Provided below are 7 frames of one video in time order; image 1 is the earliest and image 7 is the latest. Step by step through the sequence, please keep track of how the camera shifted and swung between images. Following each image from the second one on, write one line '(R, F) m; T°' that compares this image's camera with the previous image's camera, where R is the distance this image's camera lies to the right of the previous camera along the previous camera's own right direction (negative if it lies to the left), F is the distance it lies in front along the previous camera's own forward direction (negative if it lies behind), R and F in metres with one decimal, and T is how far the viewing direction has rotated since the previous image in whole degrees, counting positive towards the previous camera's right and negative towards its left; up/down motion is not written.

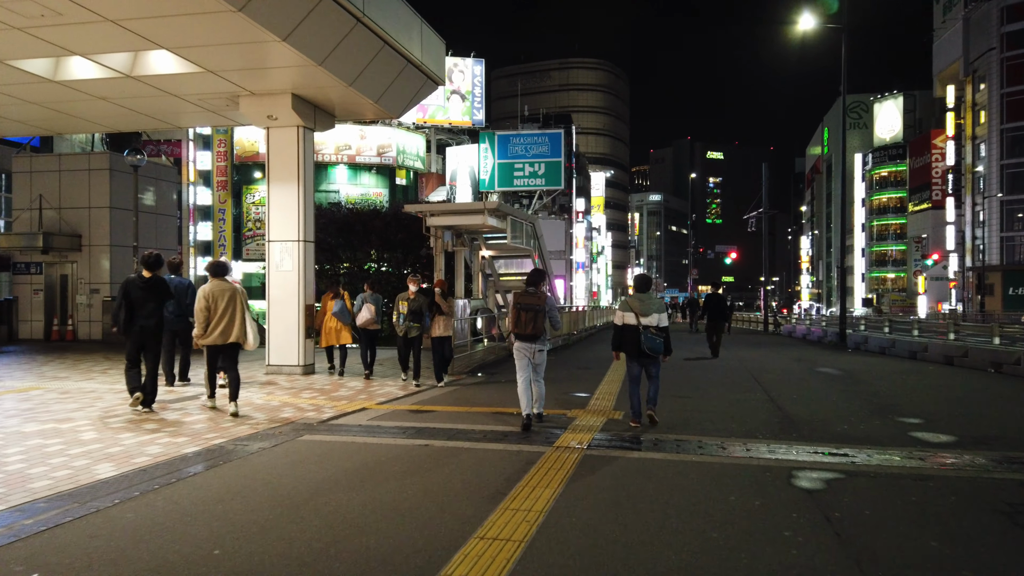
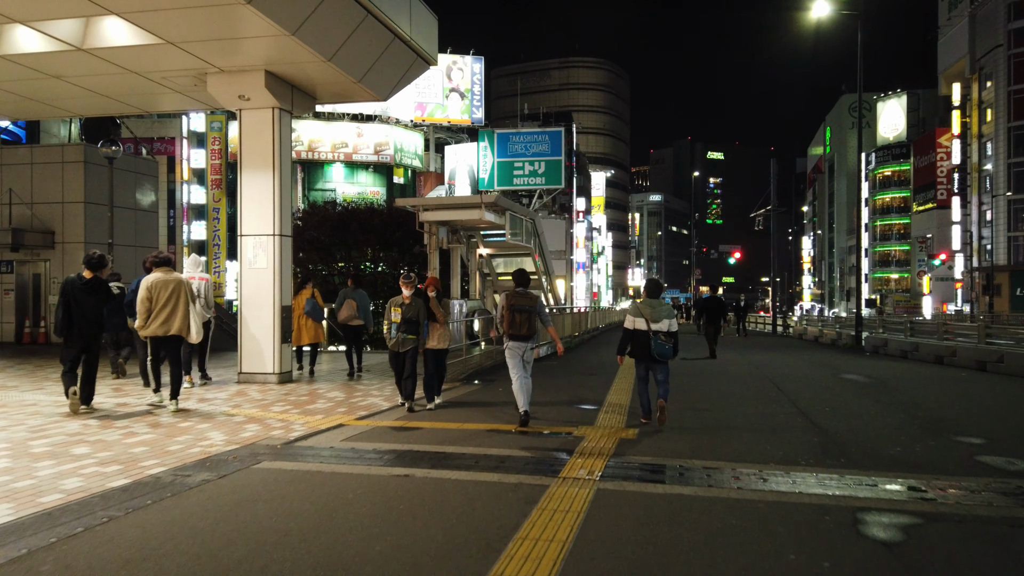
(0.0, +1.1) m; 0°
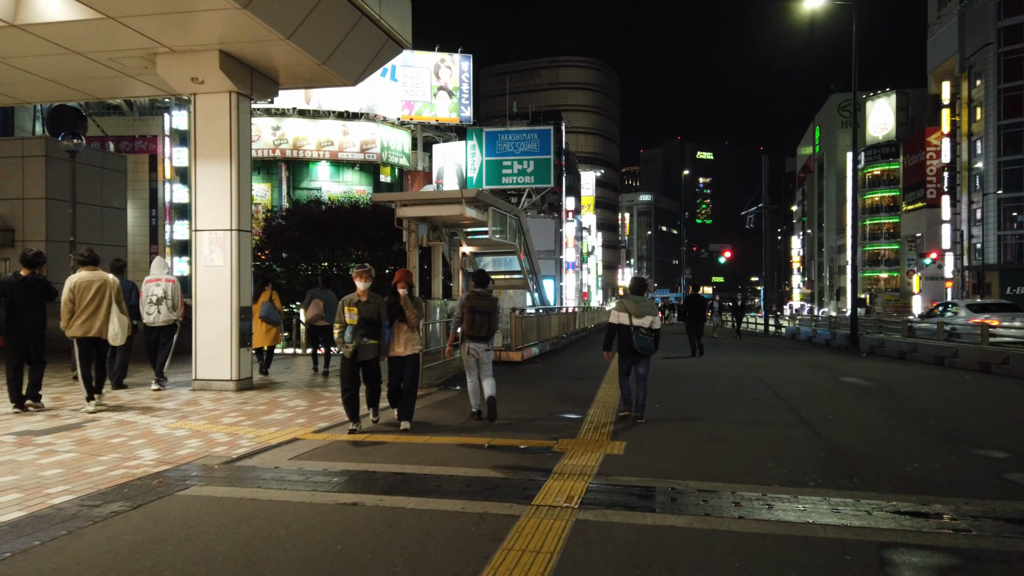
(+0.2, +0.7) m; +1°
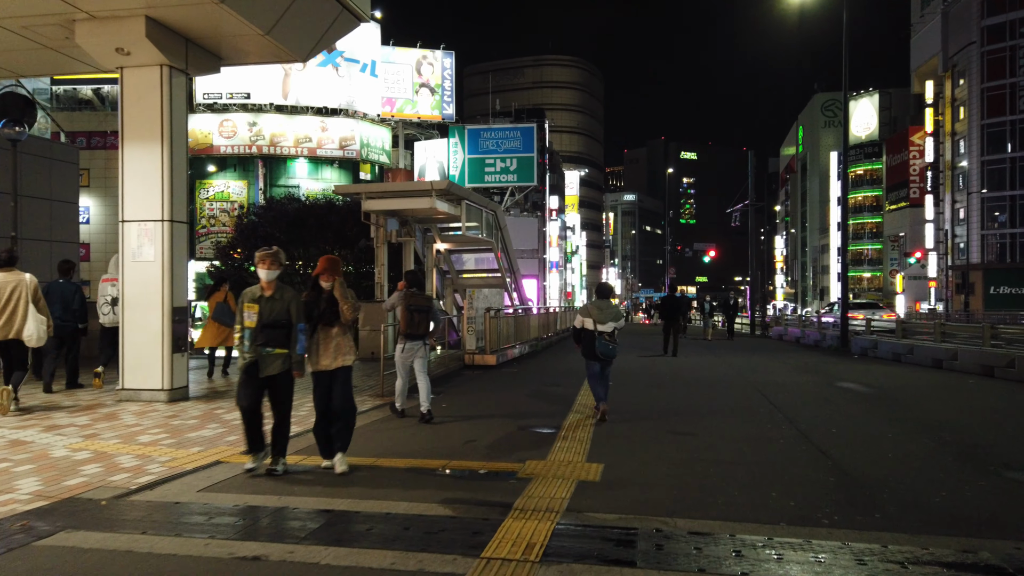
(+0.2, +1.0) m; +1°
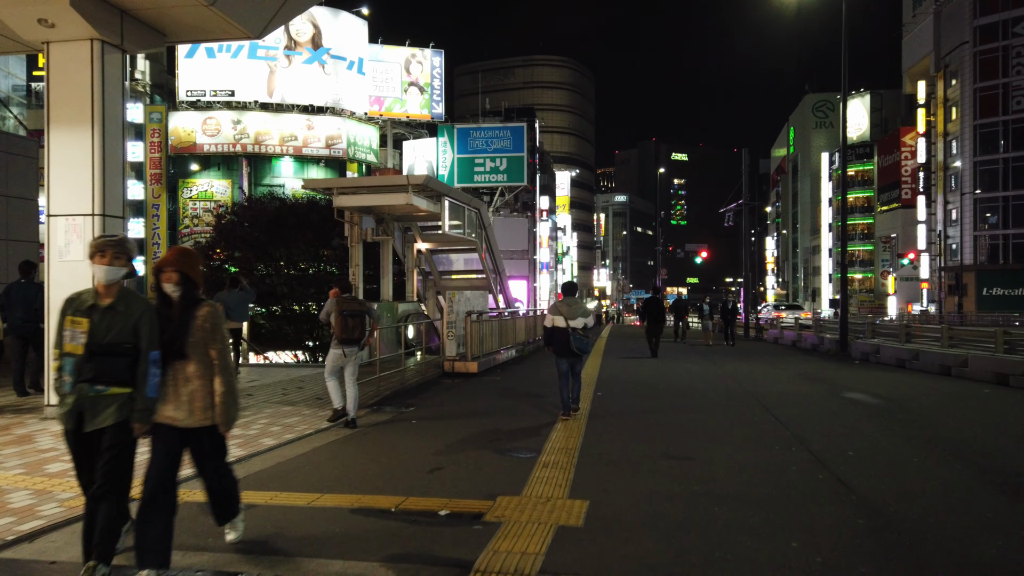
(+0.2, +0.9) m; +1°
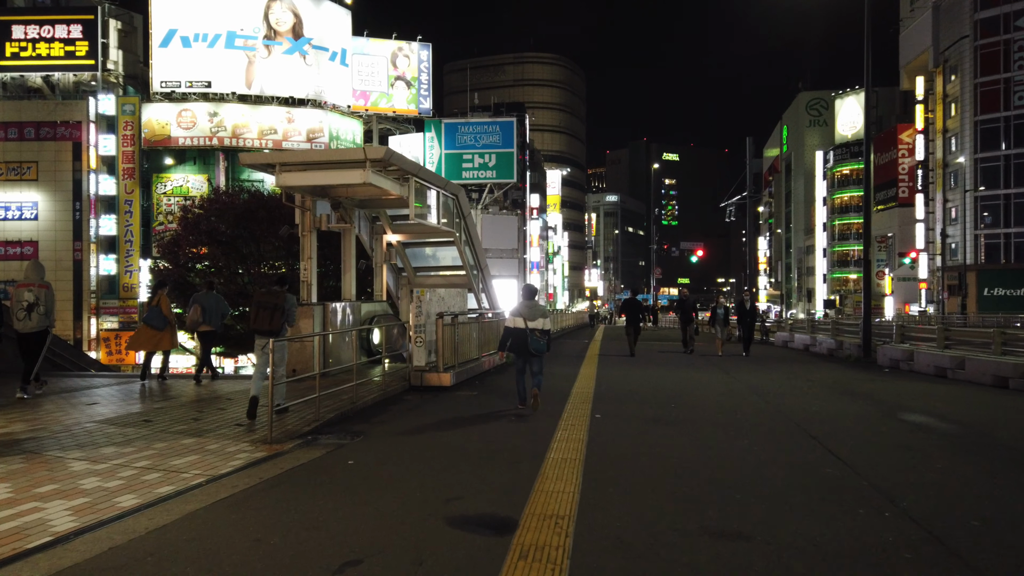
(+0.2, +2.1) m; +1°
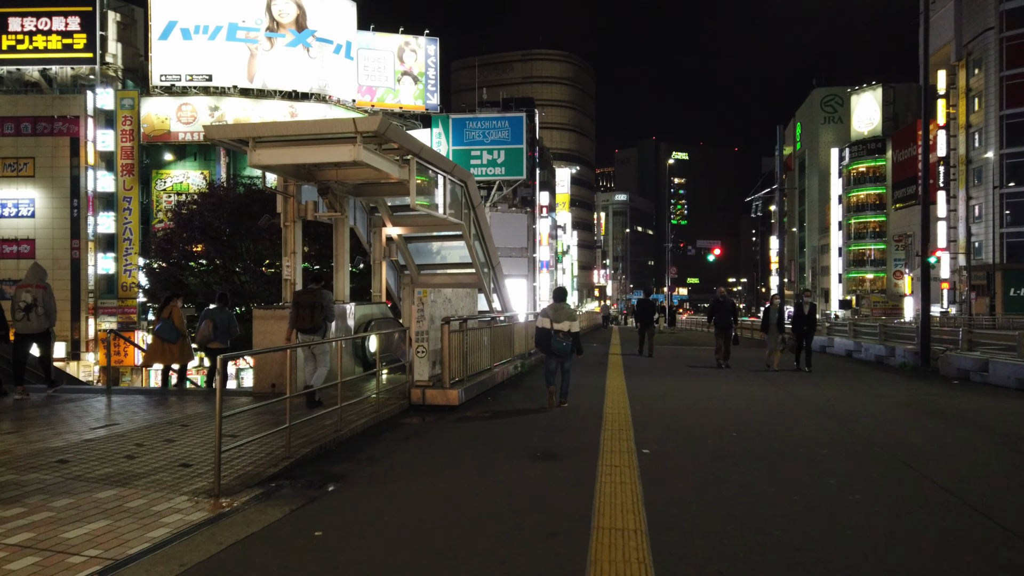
(-0.2, +1.8) m; -1°
